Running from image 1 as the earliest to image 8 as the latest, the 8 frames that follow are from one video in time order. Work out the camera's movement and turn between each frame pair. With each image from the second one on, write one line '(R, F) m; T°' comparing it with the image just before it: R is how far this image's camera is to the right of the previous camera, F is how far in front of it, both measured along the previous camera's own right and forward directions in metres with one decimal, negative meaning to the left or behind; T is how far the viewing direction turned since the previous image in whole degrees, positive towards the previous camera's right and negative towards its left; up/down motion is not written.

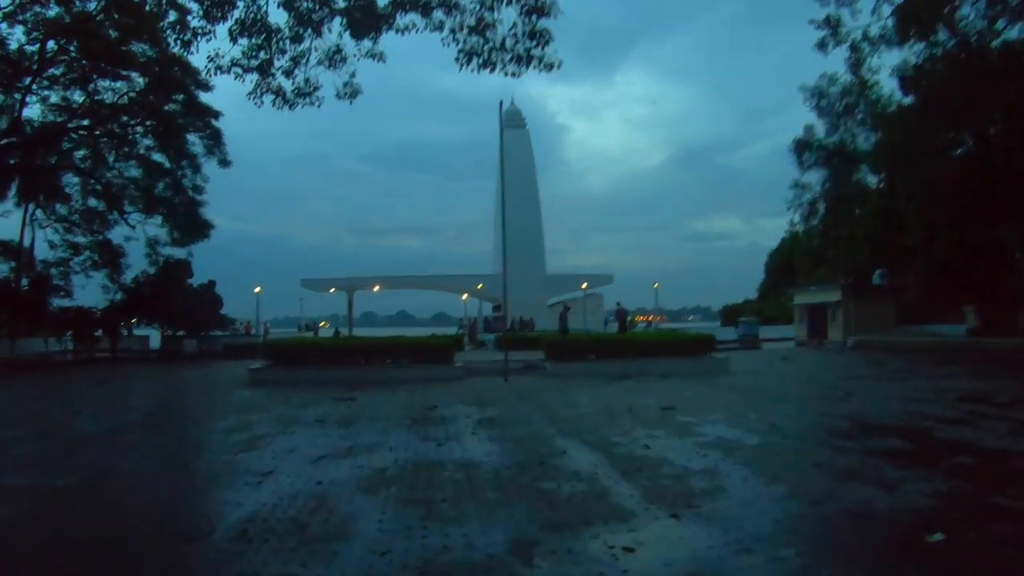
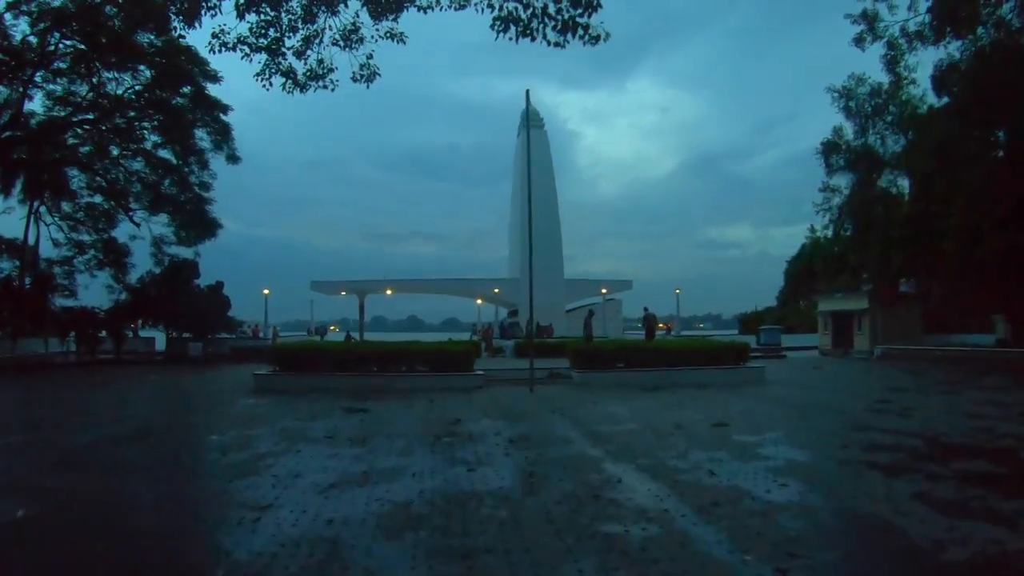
(-0.3, +1.2) m; -1°
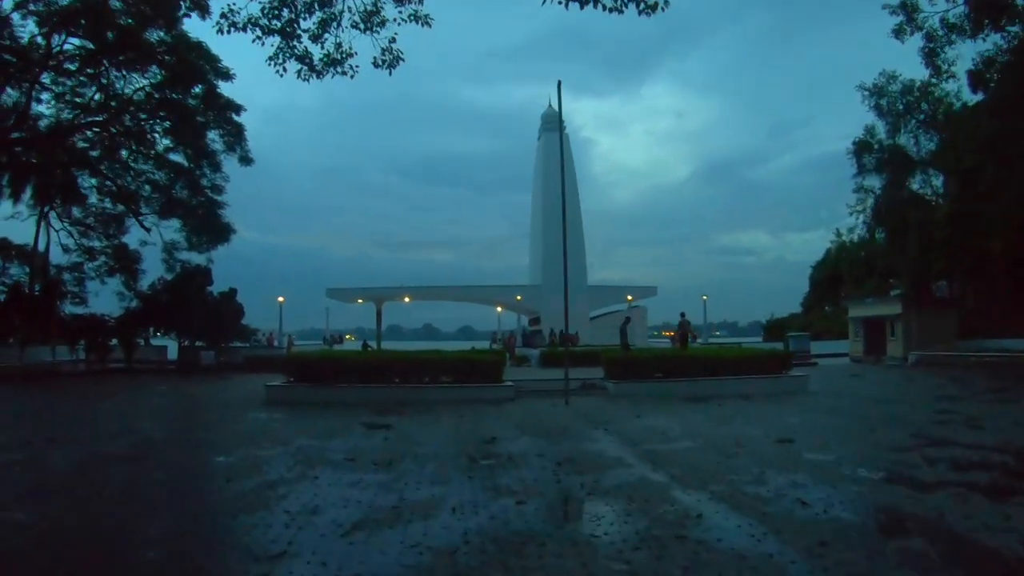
(-0.3, +1.0) m; -1°
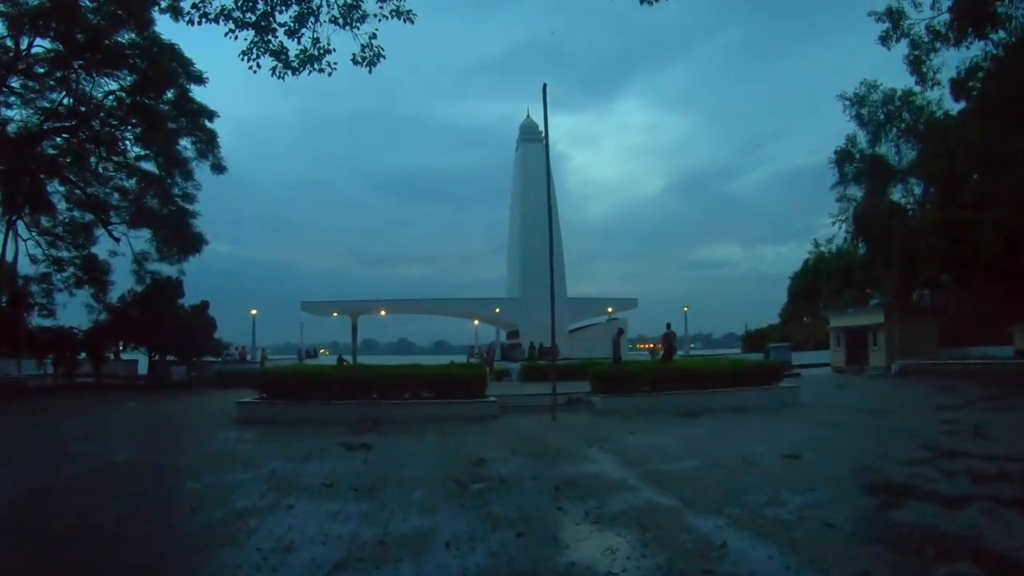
(-0.1, +0.6) m; +2°
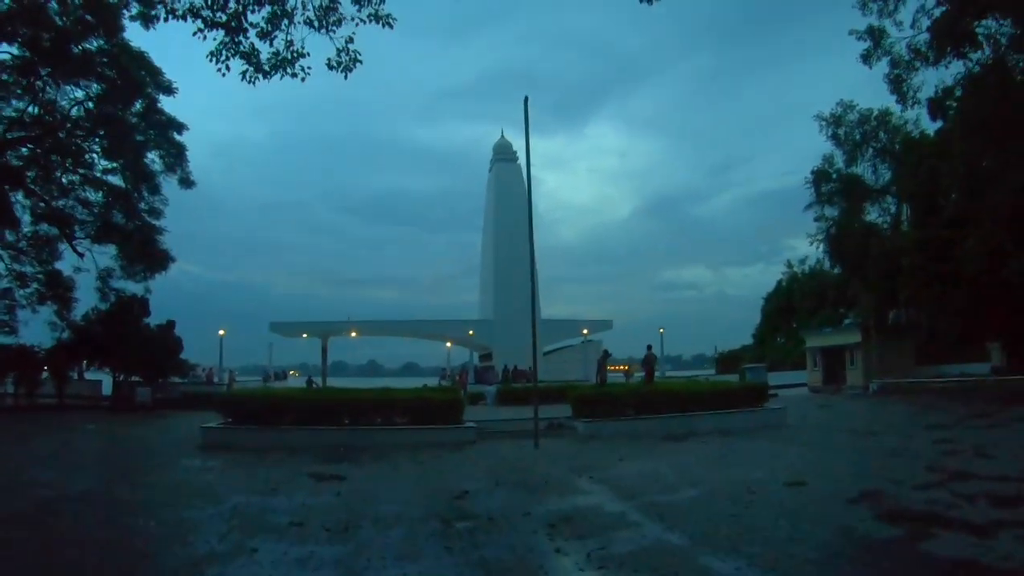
(-0.1, +0.6) m; +2°
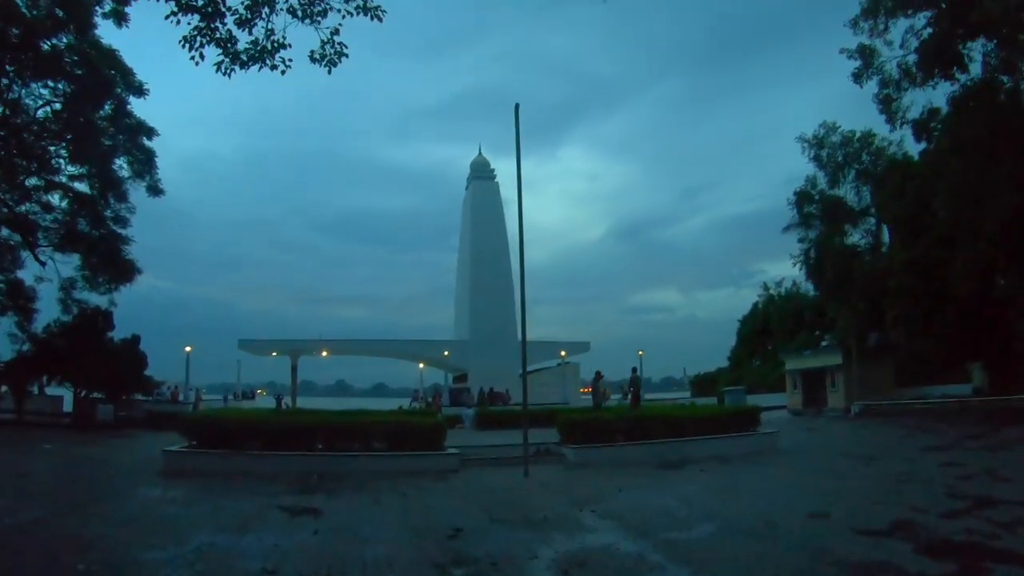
(-0.2, +0.8) m; +2°
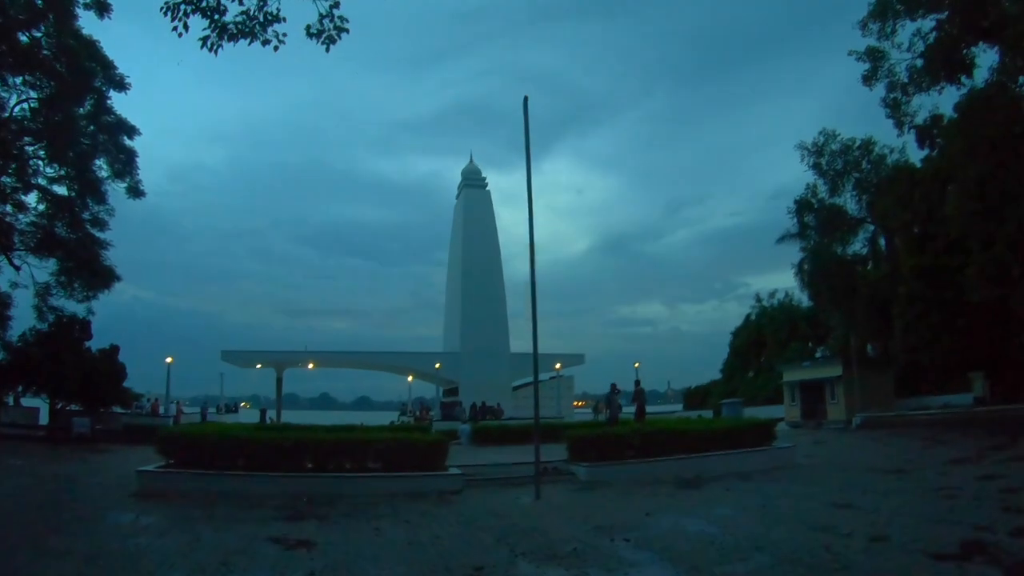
(-0.3, +1.0) m; +1°
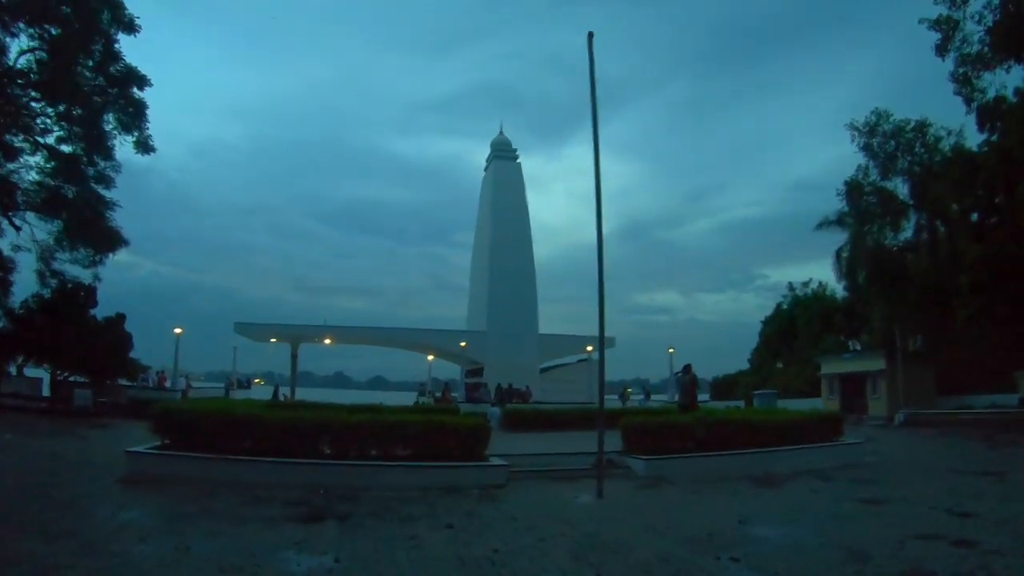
(-0.4, +1.6) m; -1°
